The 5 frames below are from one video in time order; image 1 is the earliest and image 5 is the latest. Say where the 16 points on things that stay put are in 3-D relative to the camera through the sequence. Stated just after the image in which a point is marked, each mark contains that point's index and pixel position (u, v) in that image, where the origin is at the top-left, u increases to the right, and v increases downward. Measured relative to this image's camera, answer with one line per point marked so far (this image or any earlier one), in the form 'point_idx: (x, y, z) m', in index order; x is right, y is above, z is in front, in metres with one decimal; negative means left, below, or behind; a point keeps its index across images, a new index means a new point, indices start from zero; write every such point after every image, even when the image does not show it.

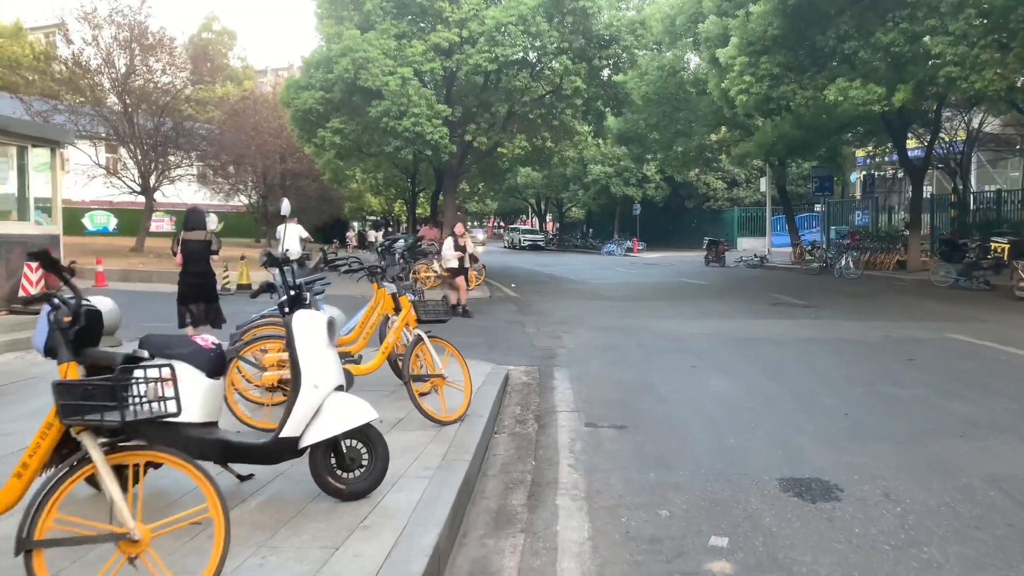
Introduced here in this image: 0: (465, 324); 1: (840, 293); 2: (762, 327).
0: (-0.8, -0.6, +12.5) m
1: (+7.6, -0.1, +18.4) m
2: (+3.8, -0.6, +12.0) m
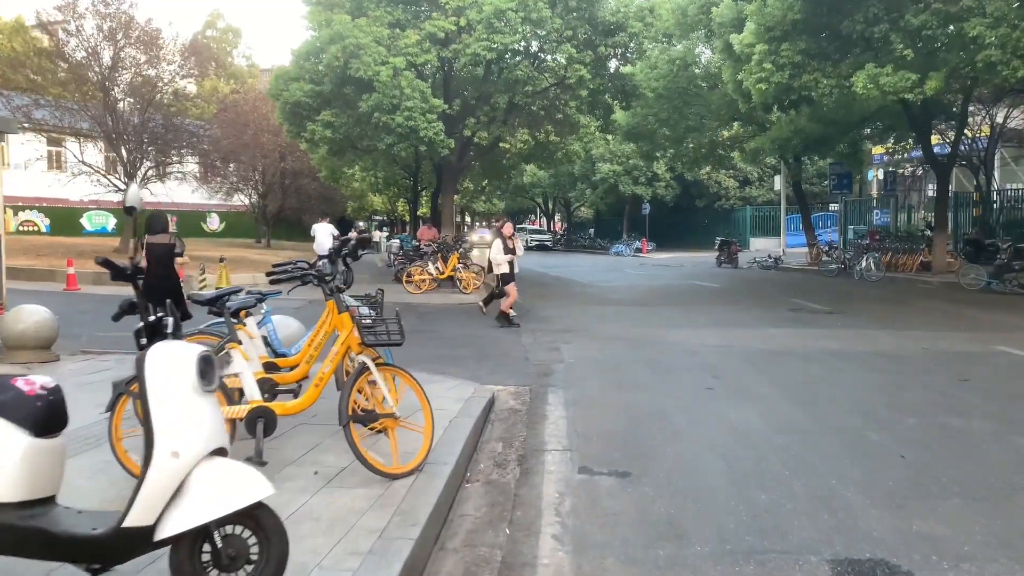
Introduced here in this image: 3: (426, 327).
0: (-0.8, -0.6, +11.4) m
1: (+7.6, -0.2, +17.2) m
2: (+3.7, -0.7, +10.8) m
3: (-1.3, -0.6, +12.1) m
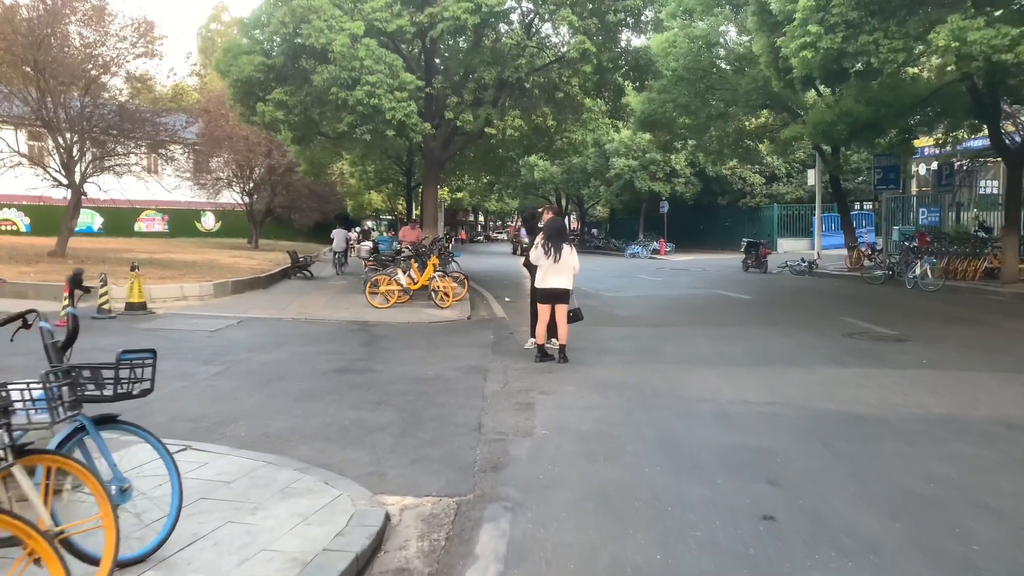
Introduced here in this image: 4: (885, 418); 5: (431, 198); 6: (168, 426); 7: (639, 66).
0: (-1.2, -0.9, +8.3) m
1: (+7.3, -0.5, +13.9) m
2: (+3.3, -0.9, +7.6) m
3: (-1.7, -0.8, +9.0) m
4: (+2.9, -1.0, +6.2) m
5: (-2.0, +2.2, +19.7) m
6: (-2.6, -1.0, +6.1) m
7: (+2.9, +5.0, +18.2) m
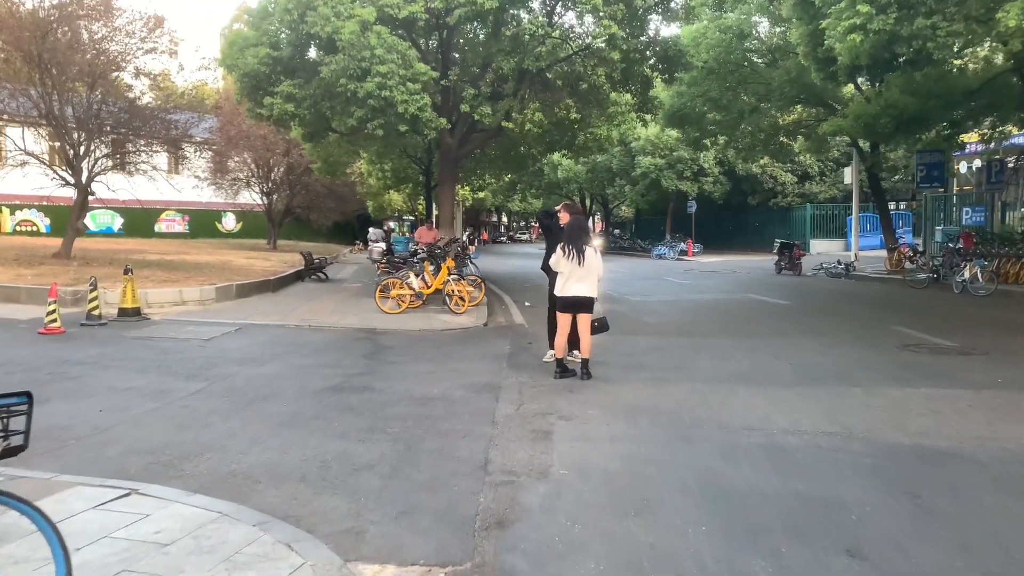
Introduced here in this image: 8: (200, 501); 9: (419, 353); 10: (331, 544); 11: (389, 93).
0: (-1.1, -1.0, +7.4) m
1: (+7.7, -0.6, +12.7) m
2: (+3.4, -1.0, +6.5) m
3: (-1.5, -0.9, +8.1) m
4: (+3.0, -1.1, +5.2) m
5: (-1.5, +2.1, +18.8) m
6: (-2.5, -1.1, +5.2) m
7: (+3.3, +5.0, +17.1) m
8: (-1.7, -1.2, +4.3) m
9: (-1.1, -0.8, +9.8) m
10: (-0.9, -1.2, +3.9) m
11: (-2.2, +3.4, +13.9) m
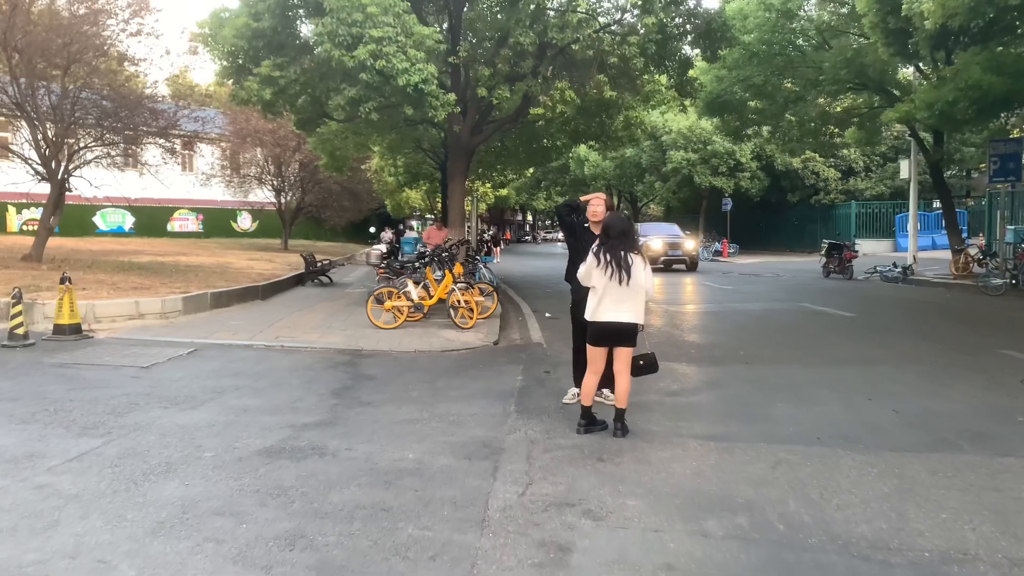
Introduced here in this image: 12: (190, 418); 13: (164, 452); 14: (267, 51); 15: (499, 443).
0: (-1.1, -1.1, +5.2) m
1: (+7.9, -0.8, +10.3) m
2: (+3.4, -1.2, +4.3) m
3: (-1.5, -1.1, +6.0) m
4: (+2.9, -1.3, +2.9) m
5: (-1.1, +2.0, +16.6) m
6: (-2.6, -1.3, +3.1) m
7: (+3.7, +4.8, +14.9) m
8: (-1.8, -1.3, +2.2) m
9: (-1.0, -1.0, +7.7) m
10: (-1.0, -1.4, +1.8) m
11: (-1.9, +3.3, +11.8) m
12: (-2.6, -1.0, +6.4) m
13: (-2.3, -1.1, +5.4) m
14: (-4.2, +4.1, +13.7) m
15: (-0.1, -1.1, +5.7) m
